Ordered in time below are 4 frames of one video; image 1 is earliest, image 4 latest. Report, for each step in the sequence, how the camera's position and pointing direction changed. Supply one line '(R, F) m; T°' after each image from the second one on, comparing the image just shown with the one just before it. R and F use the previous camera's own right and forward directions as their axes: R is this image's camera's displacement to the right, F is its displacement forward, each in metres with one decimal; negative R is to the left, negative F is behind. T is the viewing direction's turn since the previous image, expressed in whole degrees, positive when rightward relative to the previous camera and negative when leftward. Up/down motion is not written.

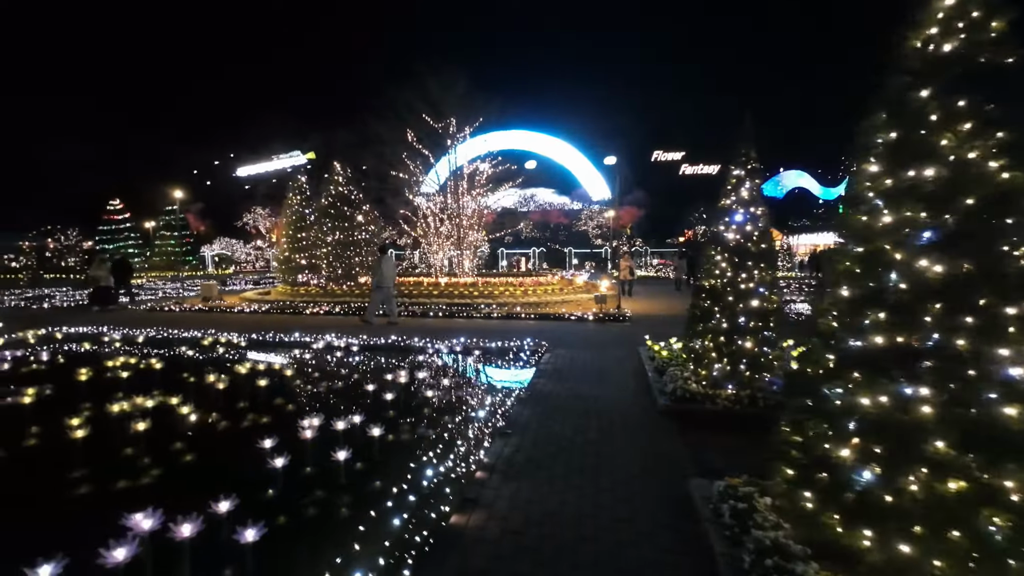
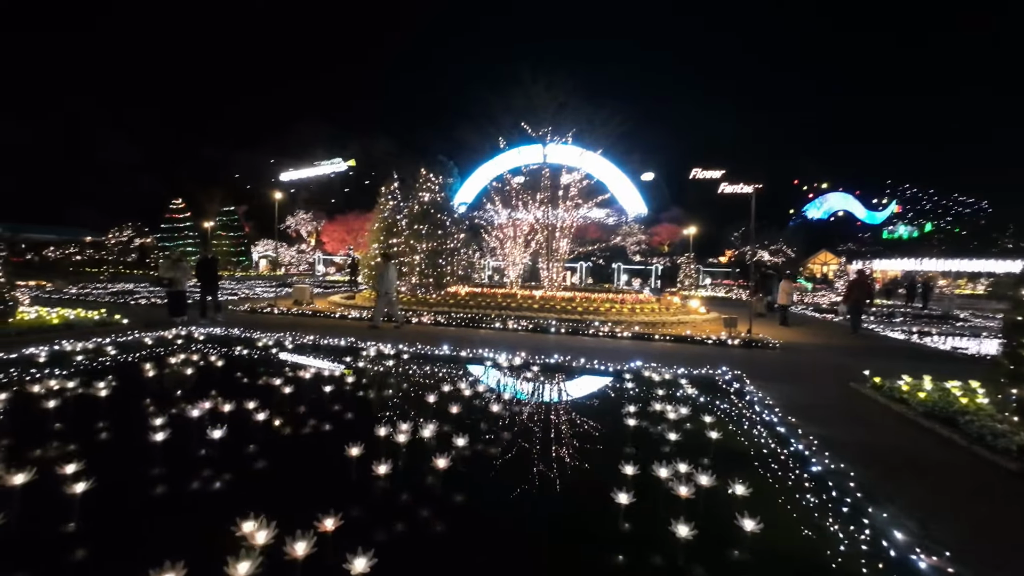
(-3.8, +0.8) m; -3°
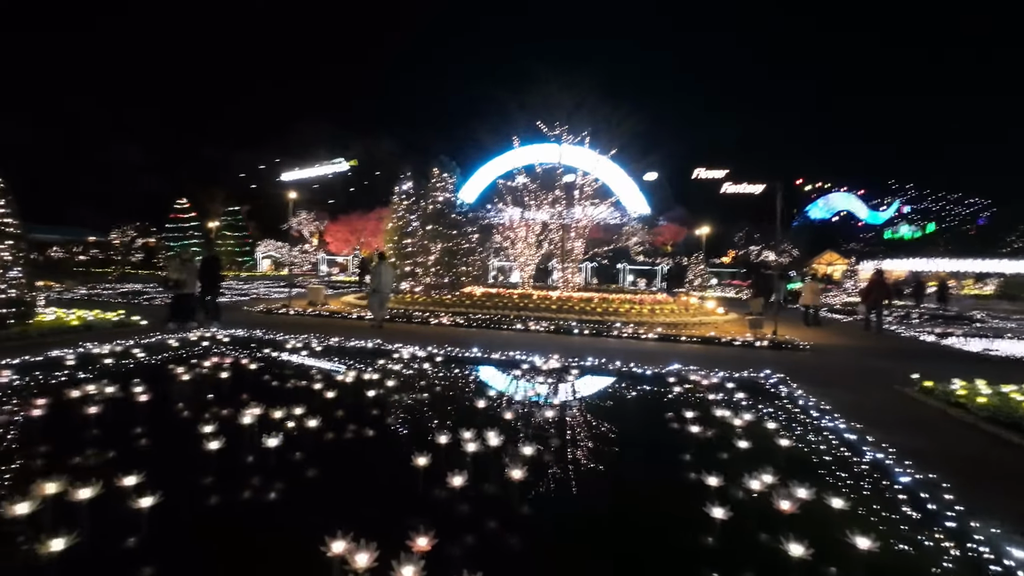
(-0.8, +0.2) m; 0°
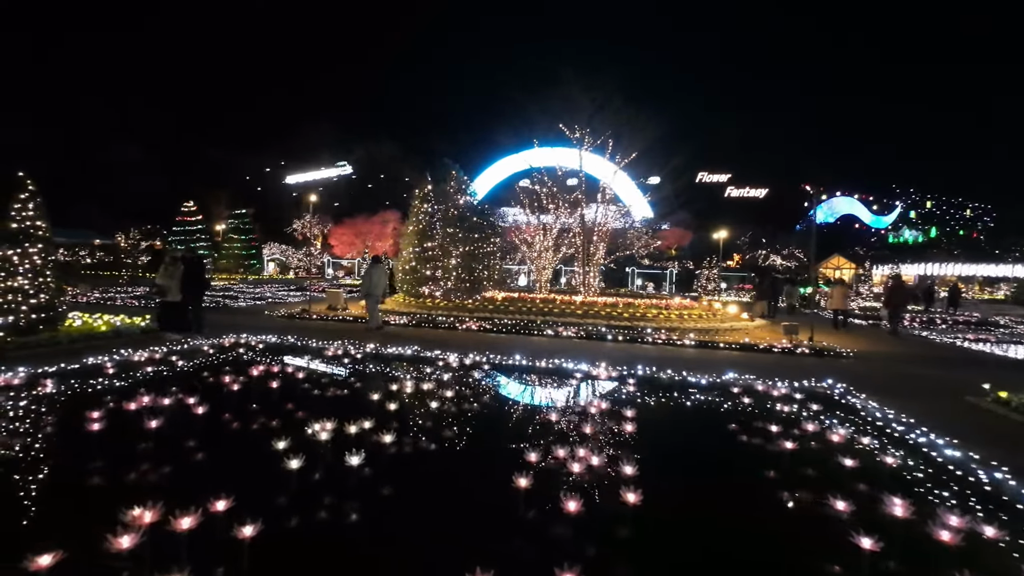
(-1.1, +0.3) m; 0°
